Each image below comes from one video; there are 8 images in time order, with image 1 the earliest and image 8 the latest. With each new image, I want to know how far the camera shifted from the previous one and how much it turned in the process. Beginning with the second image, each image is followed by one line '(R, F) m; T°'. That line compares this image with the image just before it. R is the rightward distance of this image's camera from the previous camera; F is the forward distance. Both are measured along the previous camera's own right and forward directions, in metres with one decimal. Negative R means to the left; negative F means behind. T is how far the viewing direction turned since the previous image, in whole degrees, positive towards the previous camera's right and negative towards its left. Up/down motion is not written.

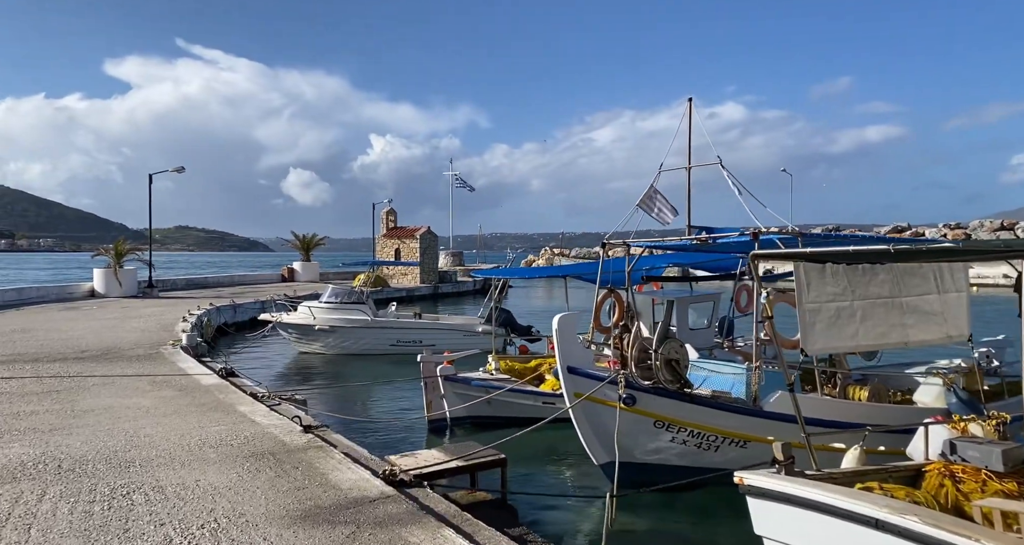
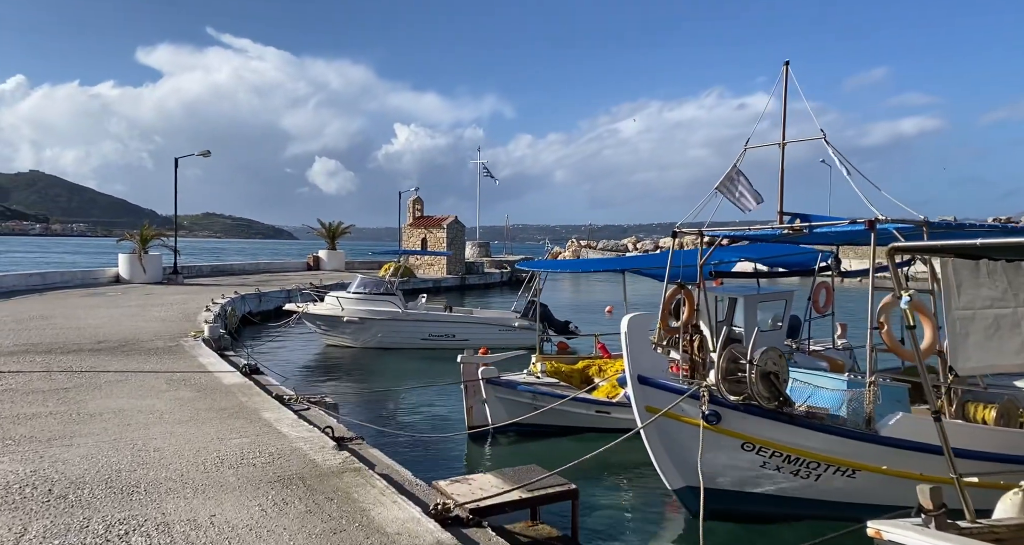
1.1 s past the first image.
(-0.4, +1.1) m; -2°
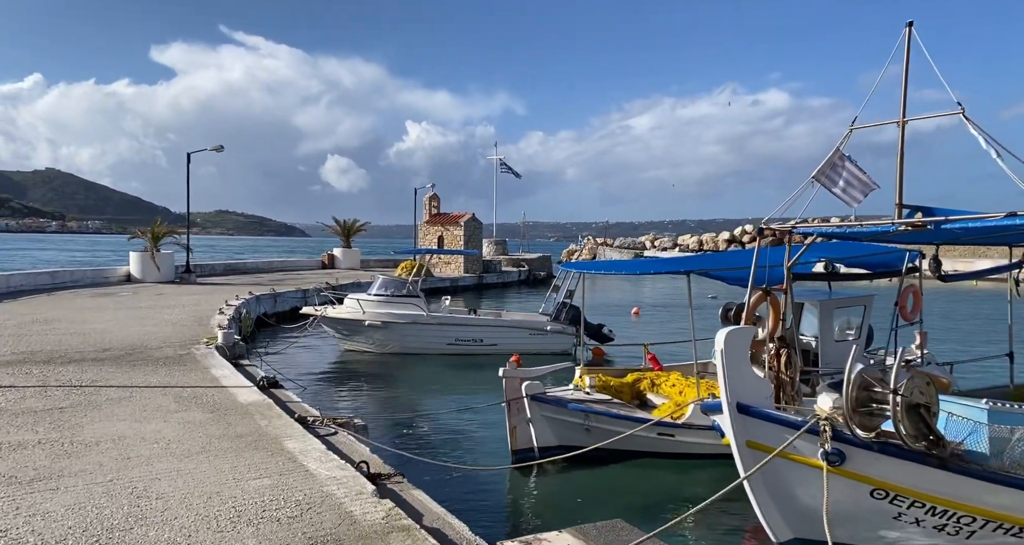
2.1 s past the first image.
(-0.5, +1.1) m; -1°
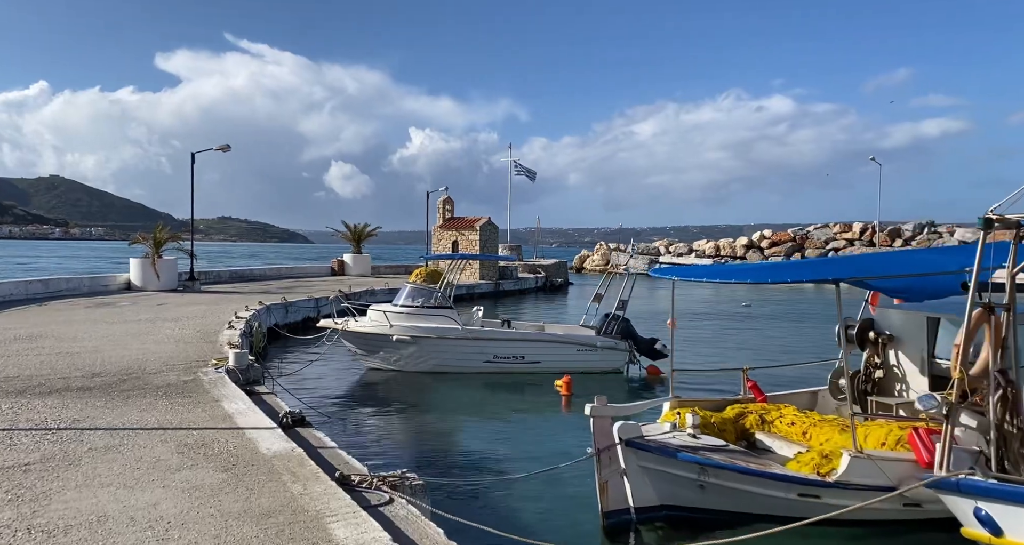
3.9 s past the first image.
(-0.9, +2.0) m; 0°
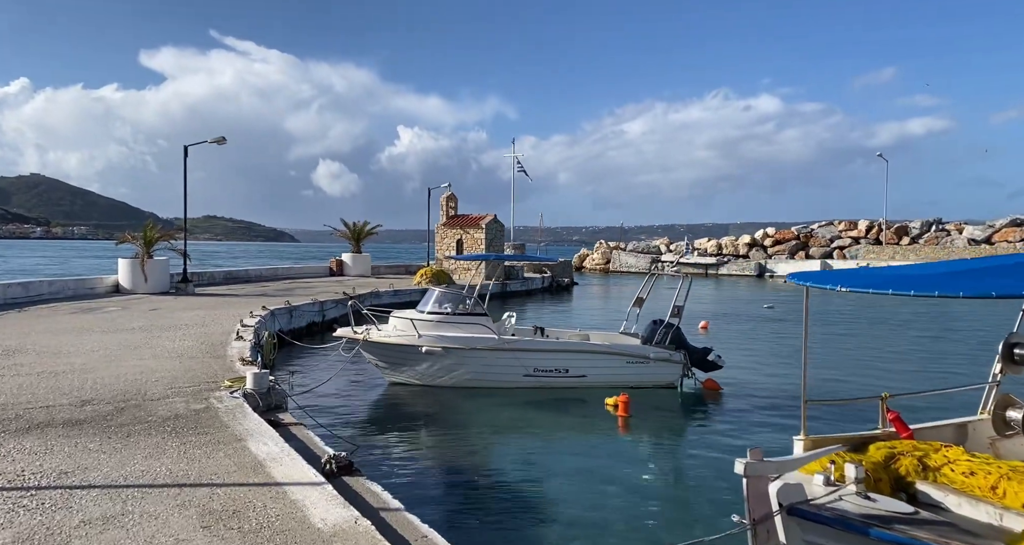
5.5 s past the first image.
(-1.0, +1.7) m; +1°
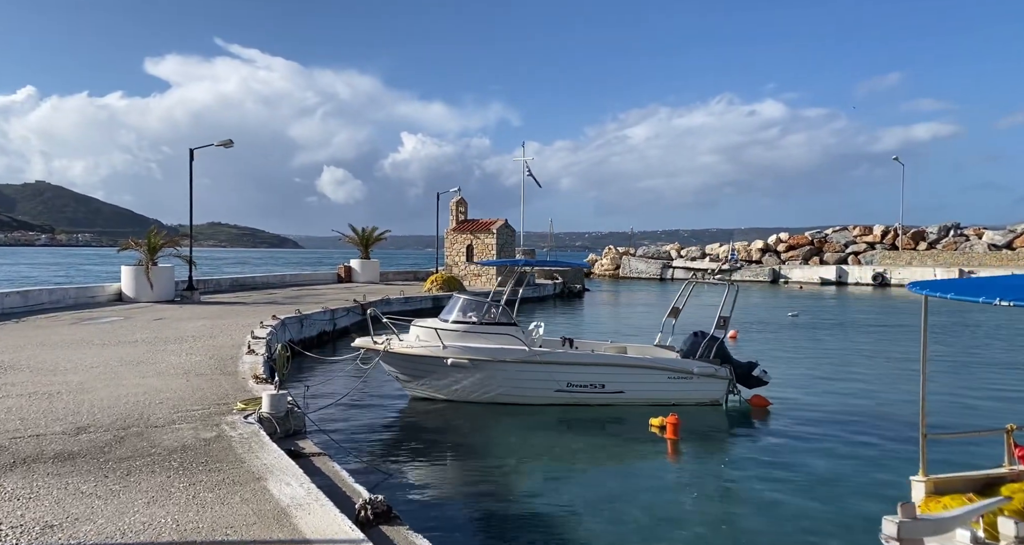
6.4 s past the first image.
(-0.5, +1.0) m; 0°
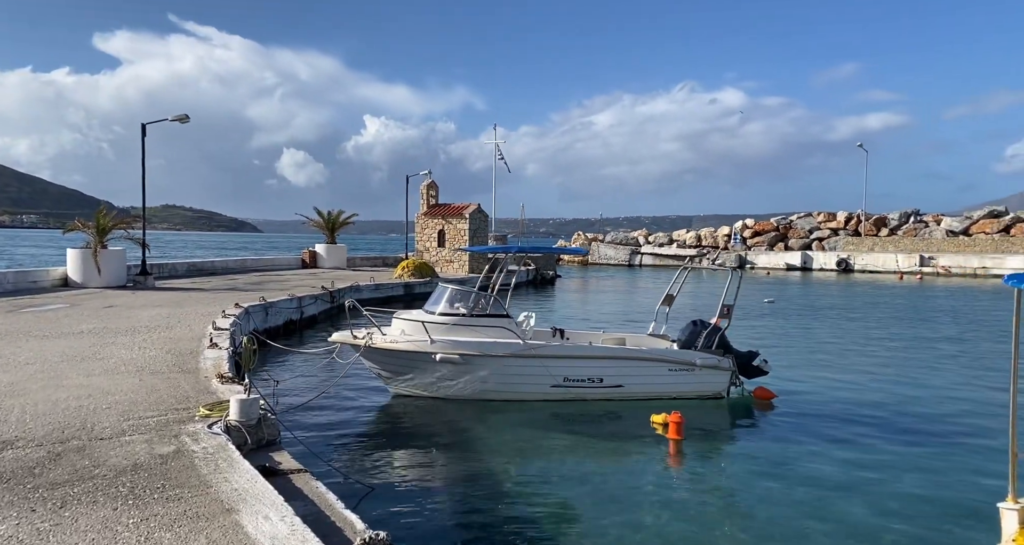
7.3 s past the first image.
(-0.4, +1.1) m; +3°
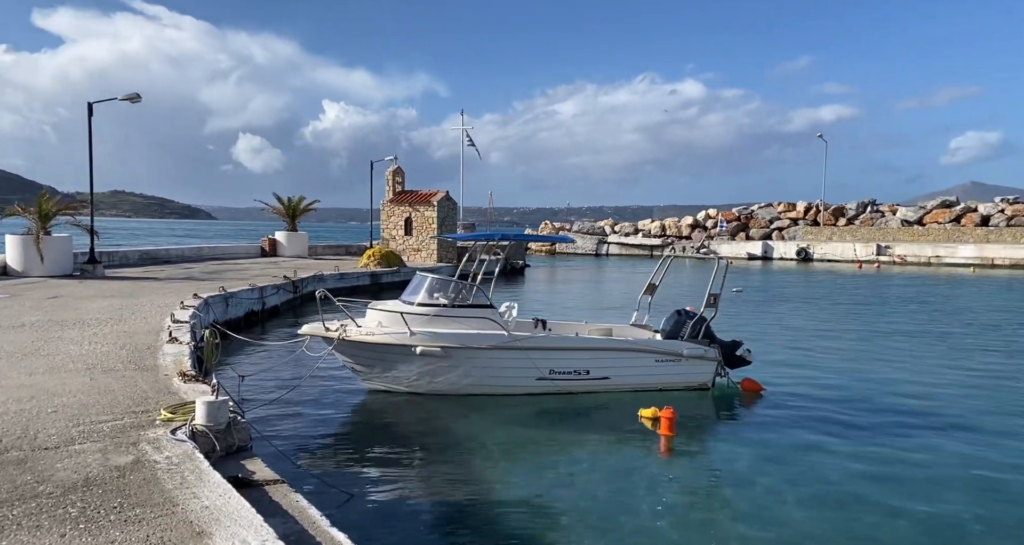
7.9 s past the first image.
(-0.3, +0.6) m; +3°
